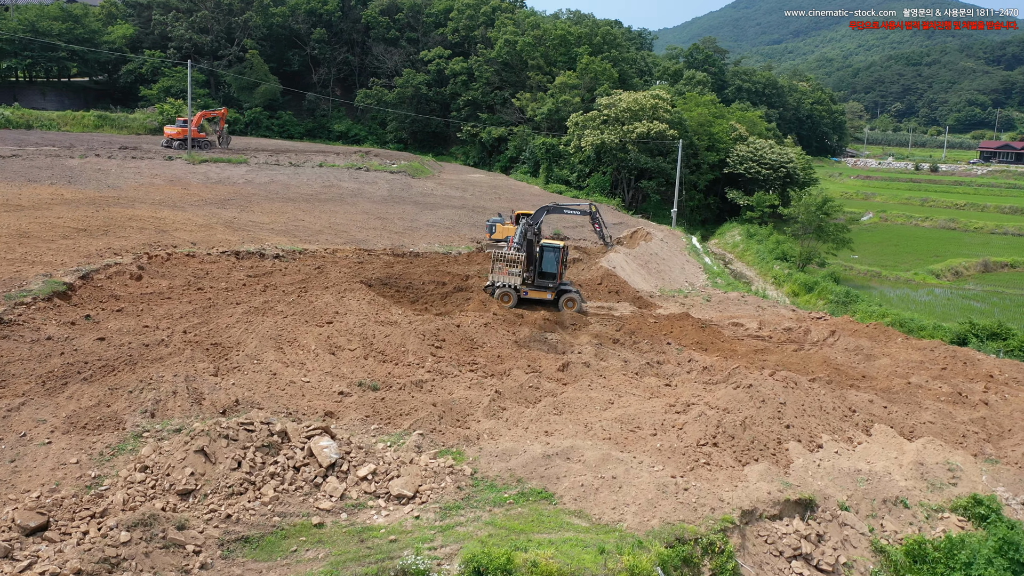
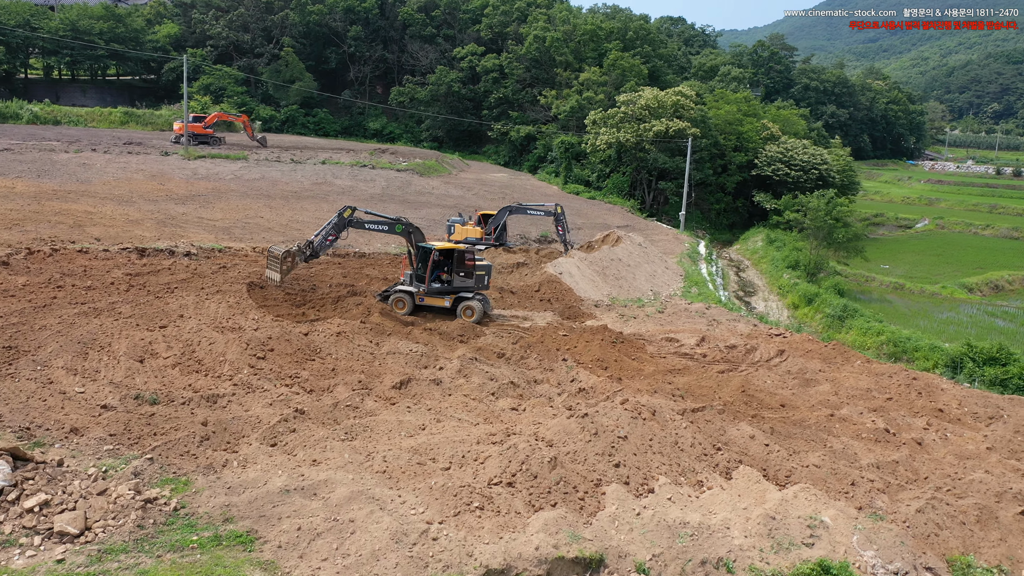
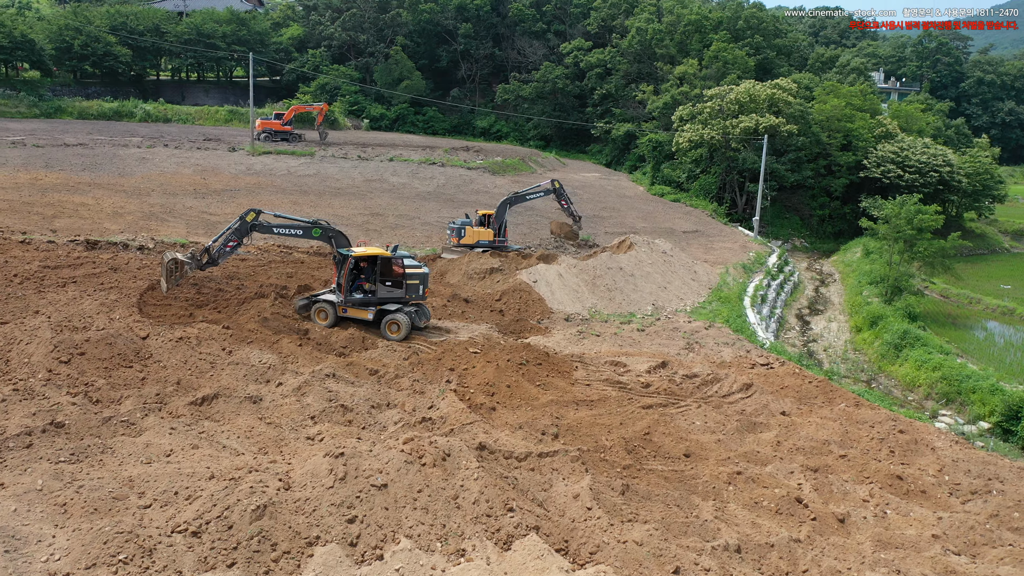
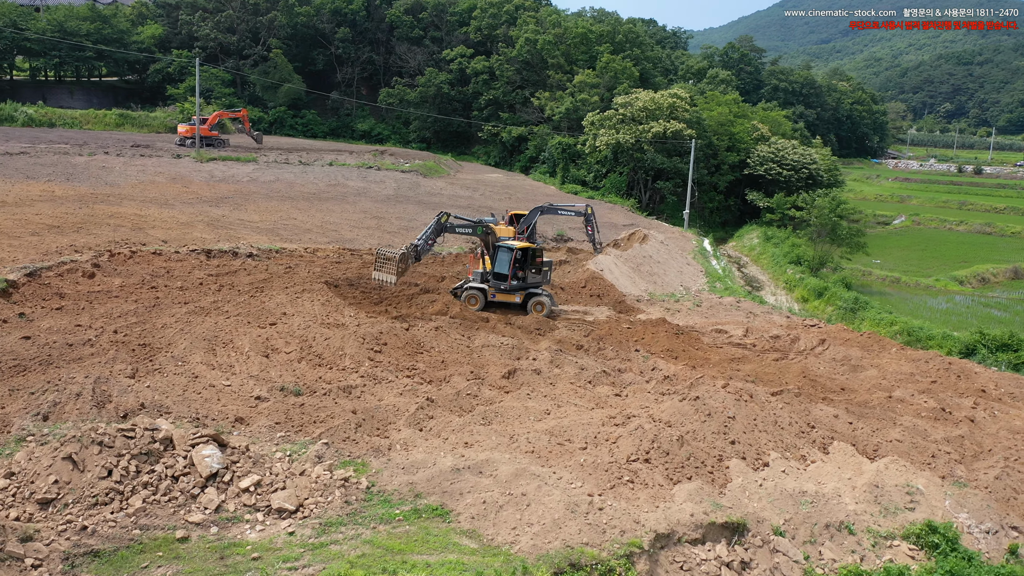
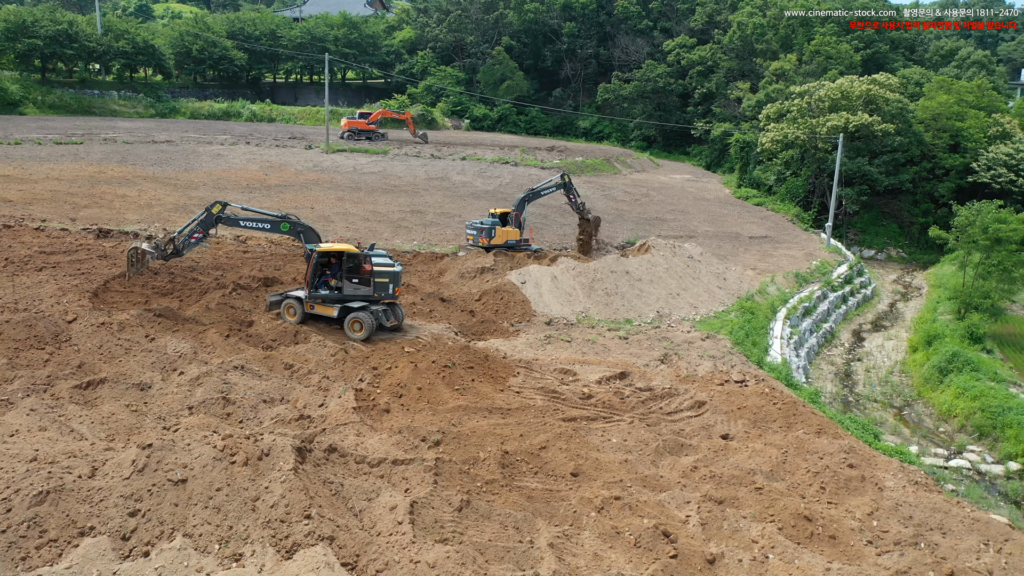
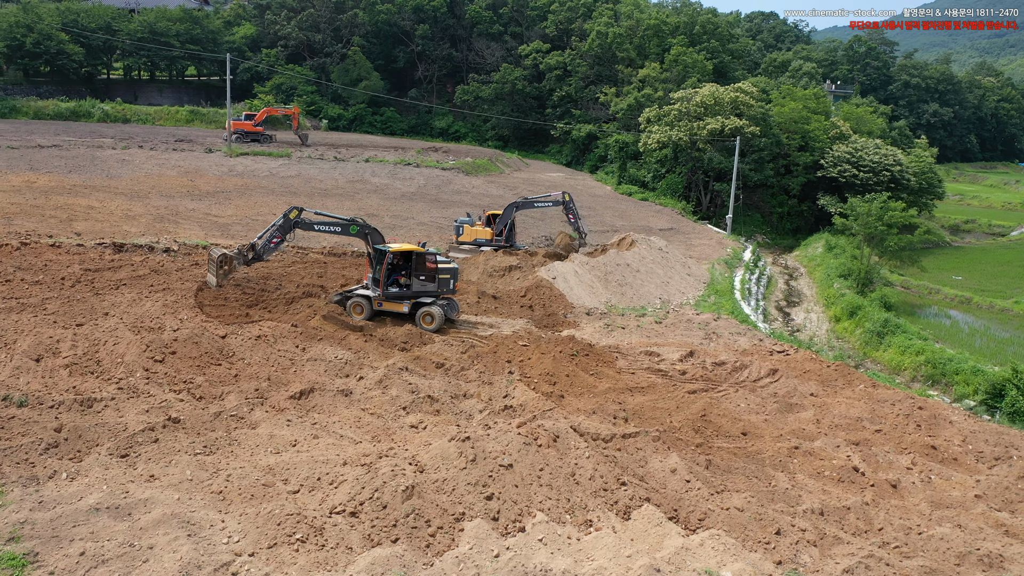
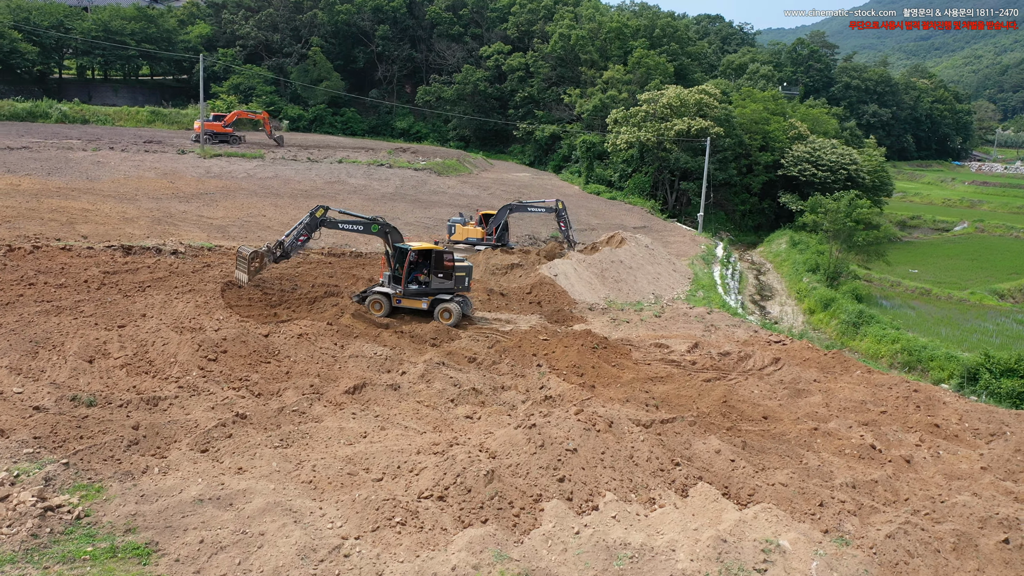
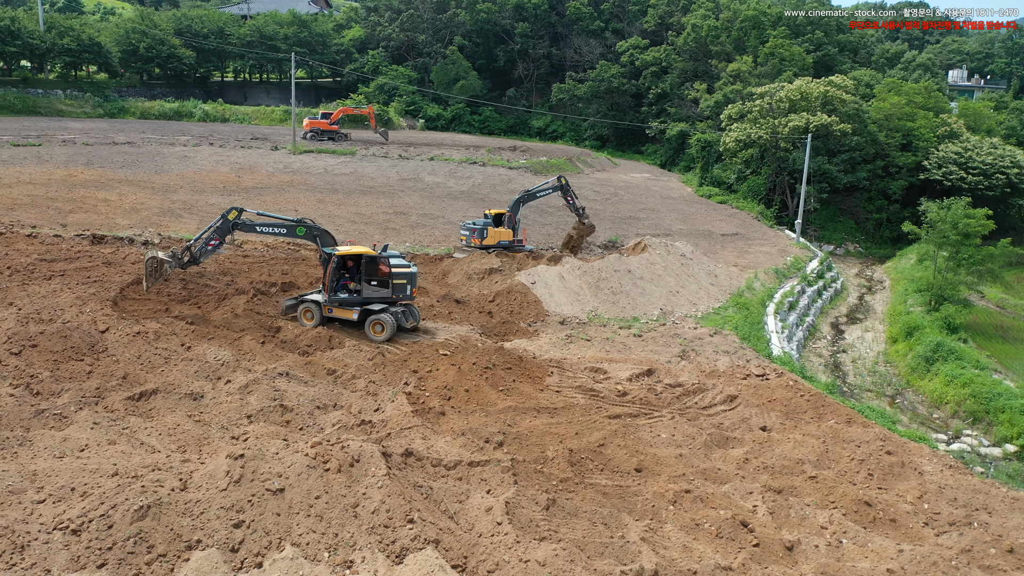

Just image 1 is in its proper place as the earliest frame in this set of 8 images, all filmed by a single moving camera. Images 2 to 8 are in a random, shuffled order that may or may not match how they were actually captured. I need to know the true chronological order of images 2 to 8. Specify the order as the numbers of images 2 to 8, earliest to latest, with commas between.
4, 2, 7, 6, 3, 8, 5
